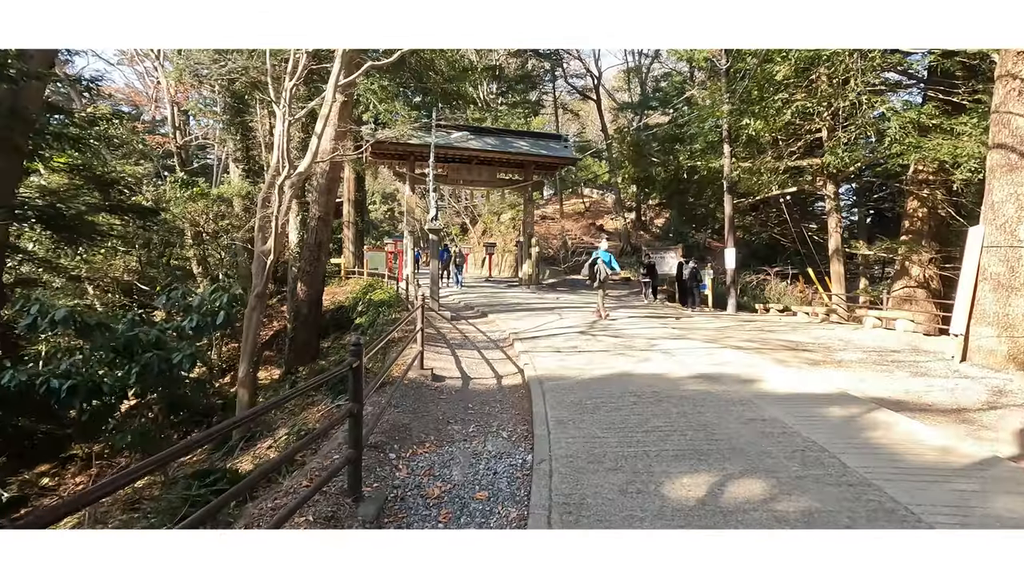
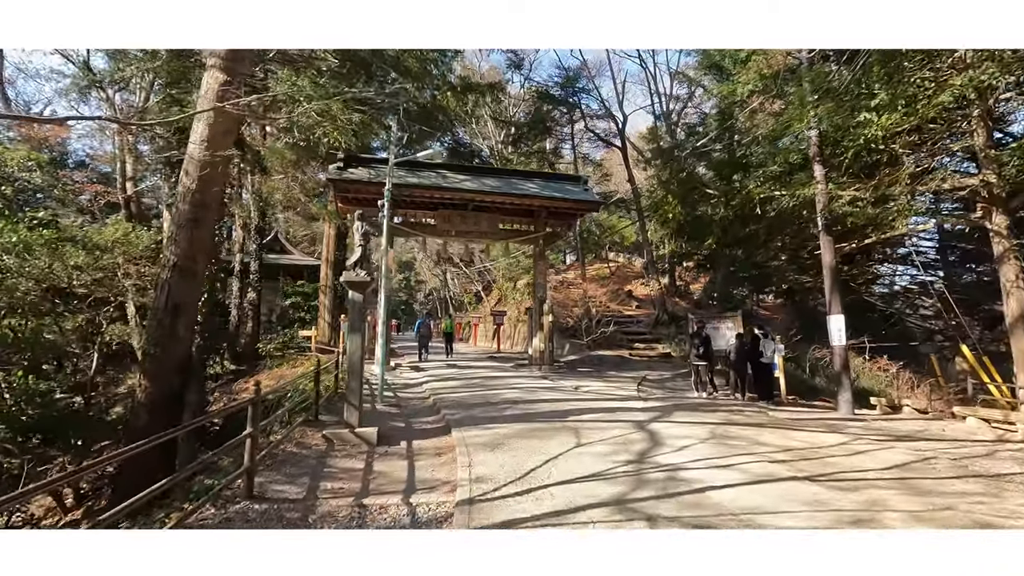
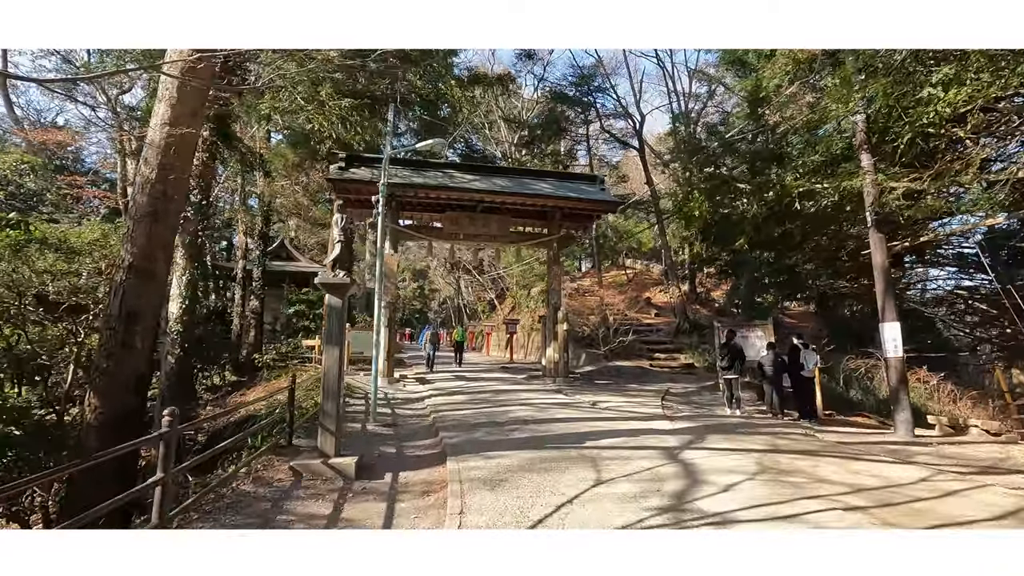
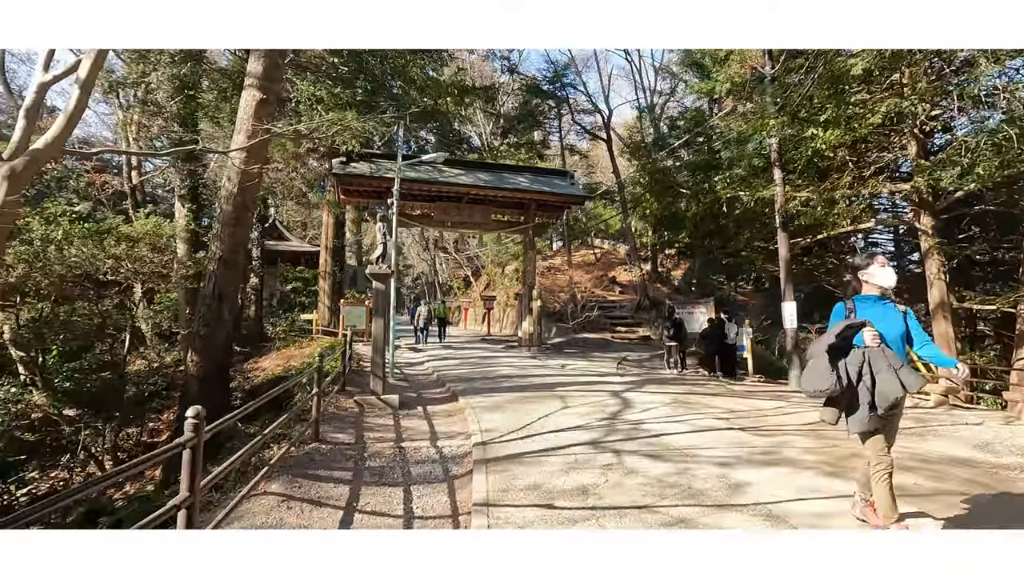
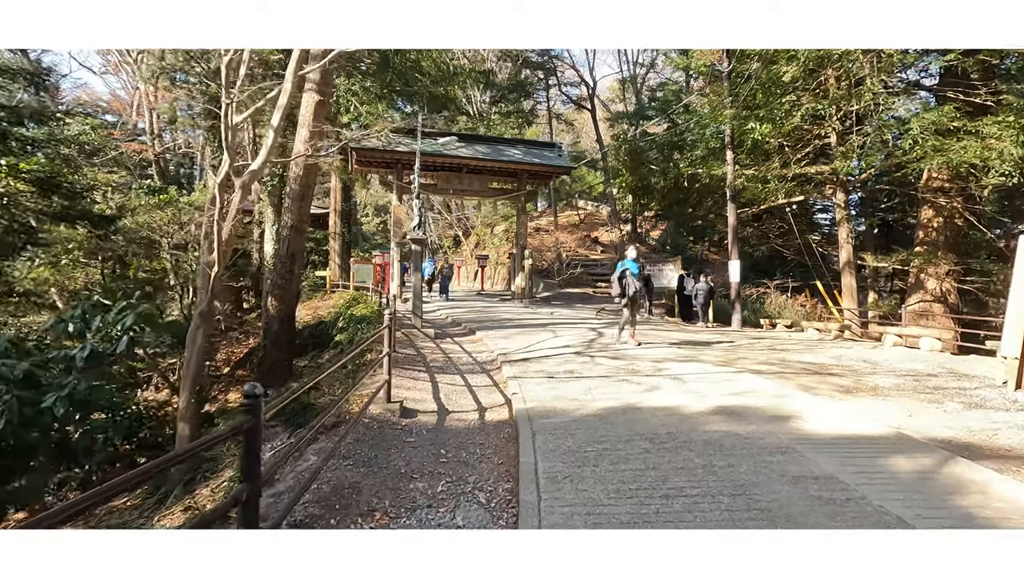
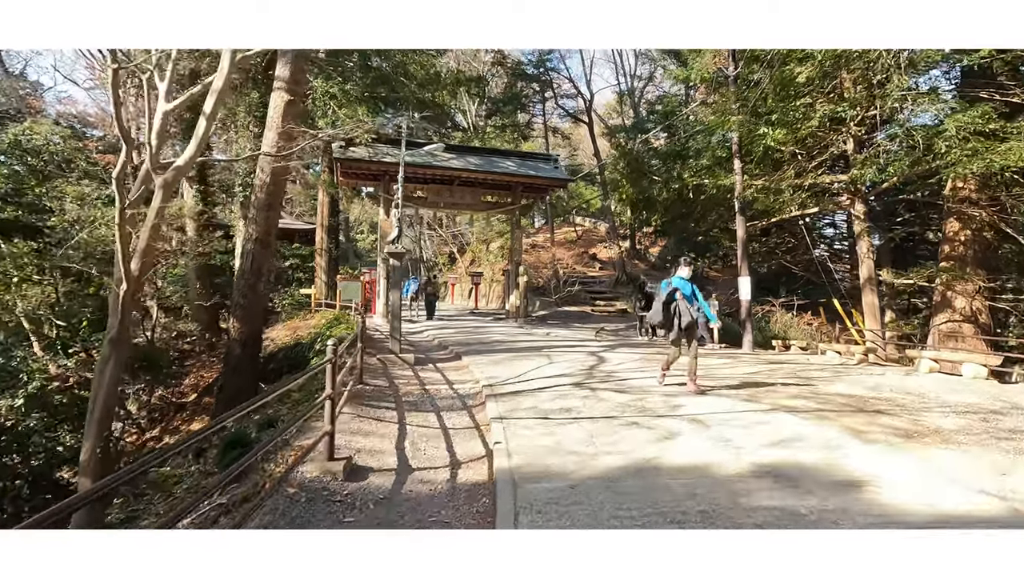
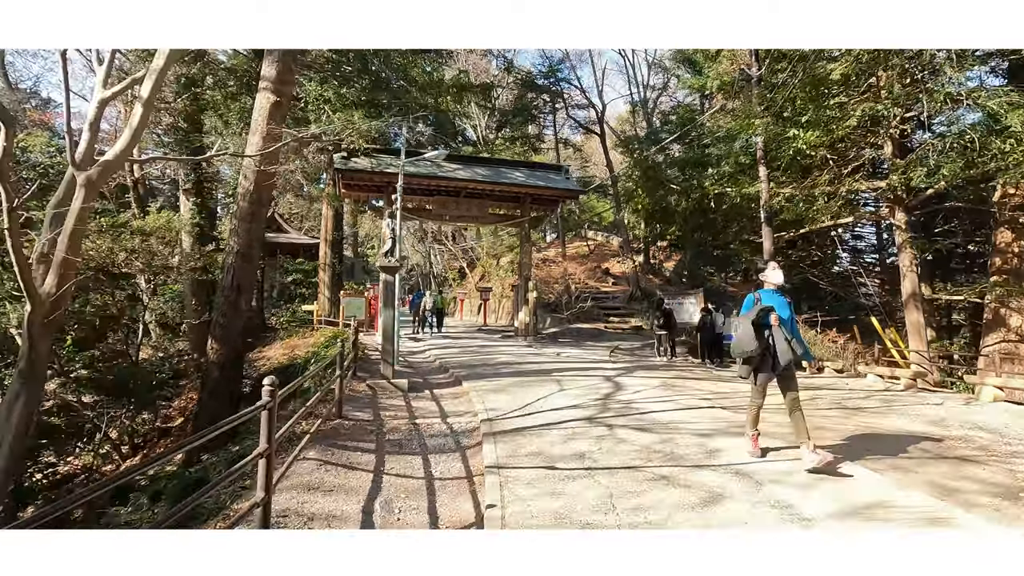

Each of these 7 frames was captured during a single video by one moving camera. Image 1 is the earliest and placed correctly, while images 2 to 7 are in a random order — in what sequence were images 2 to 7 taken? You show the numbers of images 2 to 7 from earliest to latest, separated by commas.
5, 6, 7, 4, 2, 3
